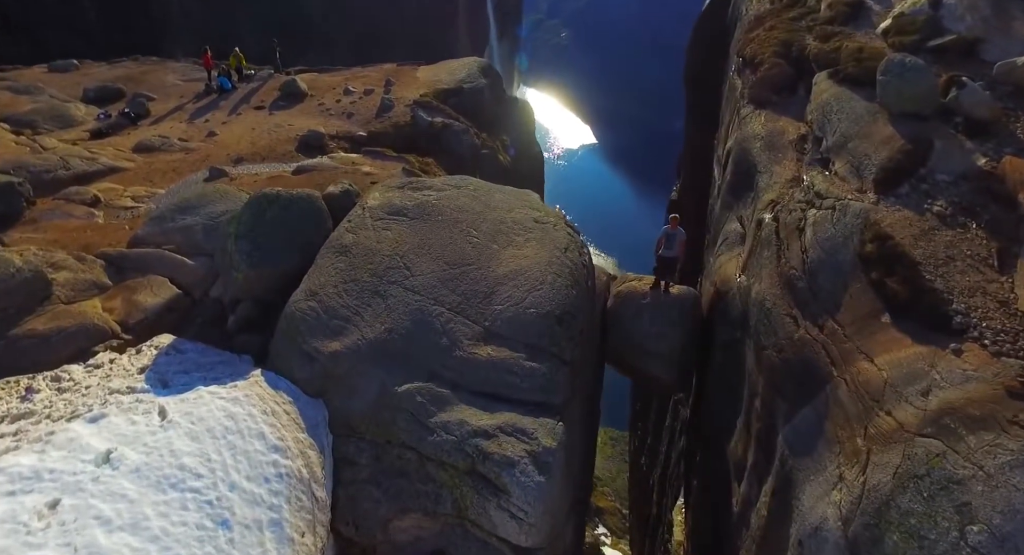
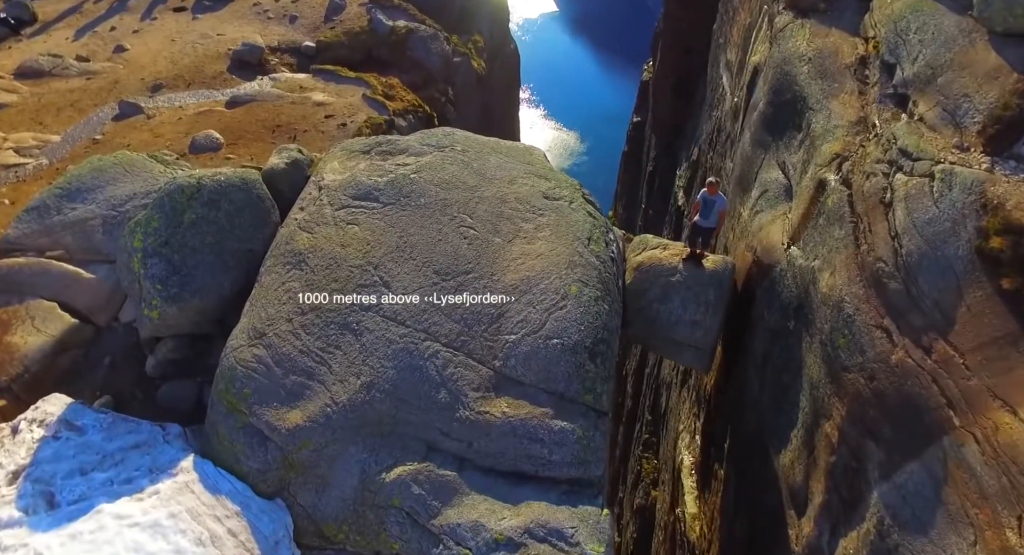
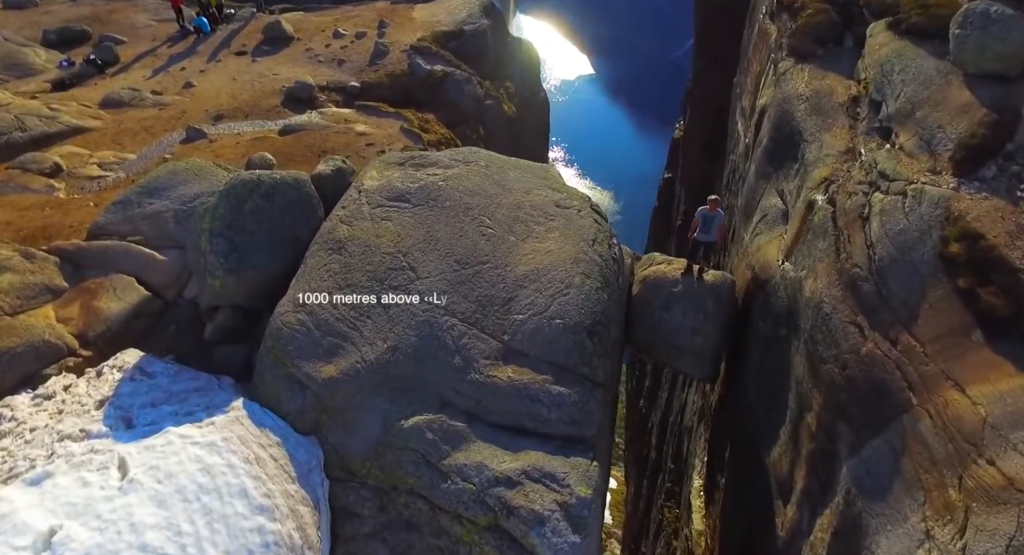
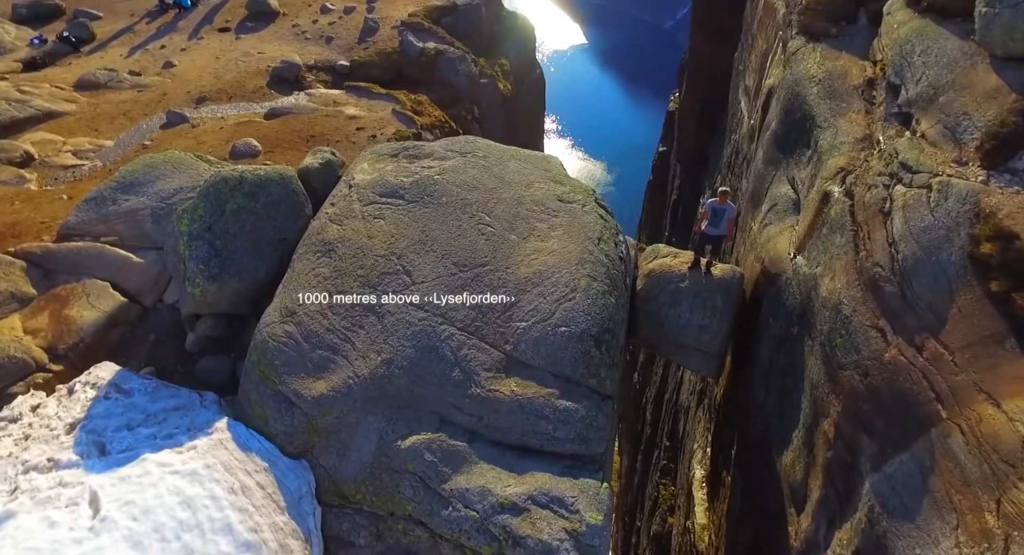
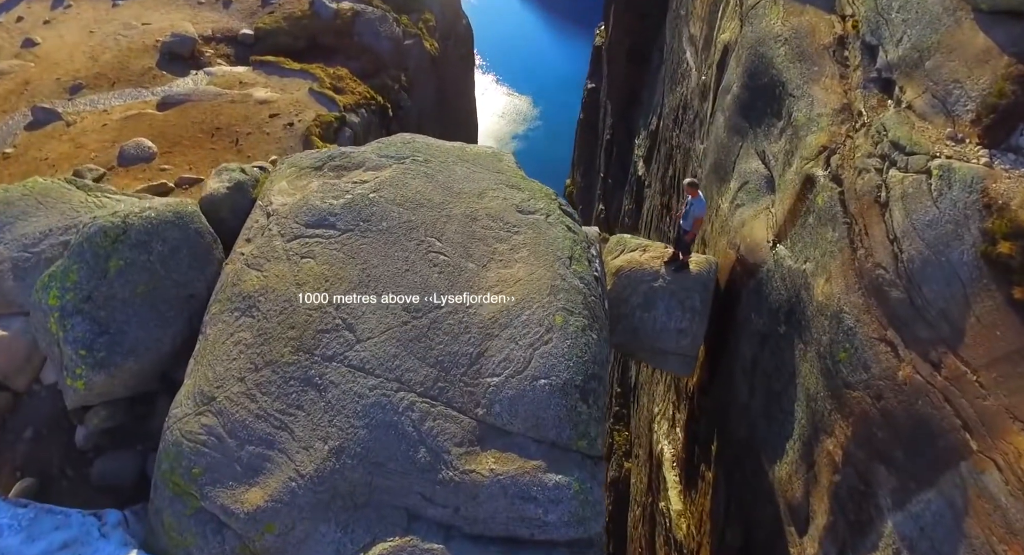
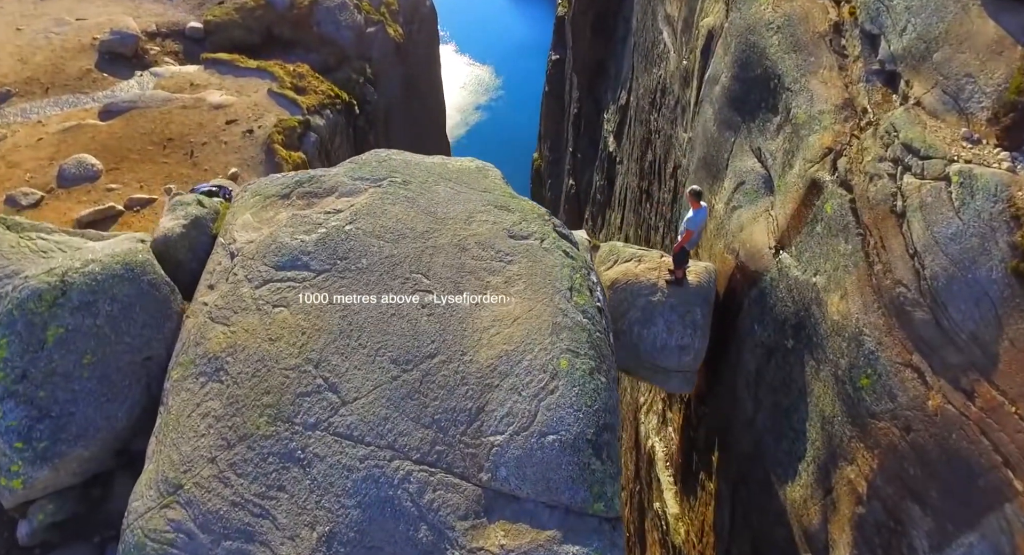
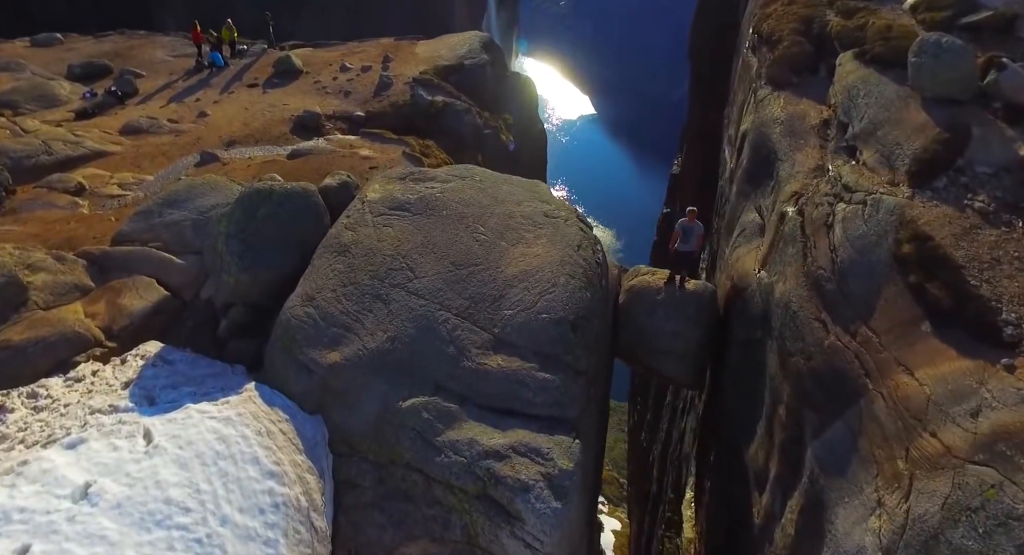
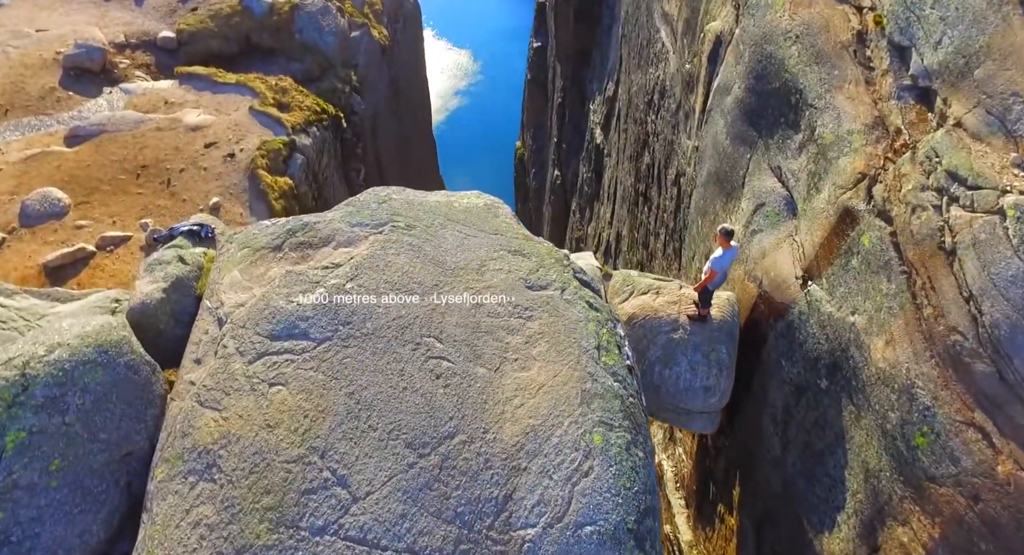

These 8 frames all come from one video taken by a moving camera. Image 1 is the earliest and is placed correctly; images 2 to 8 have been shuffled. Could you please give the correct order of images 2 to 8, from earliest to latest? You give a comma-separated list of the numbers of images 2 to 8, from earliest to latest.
7, 3, 4, 2, 5, 6, 8
